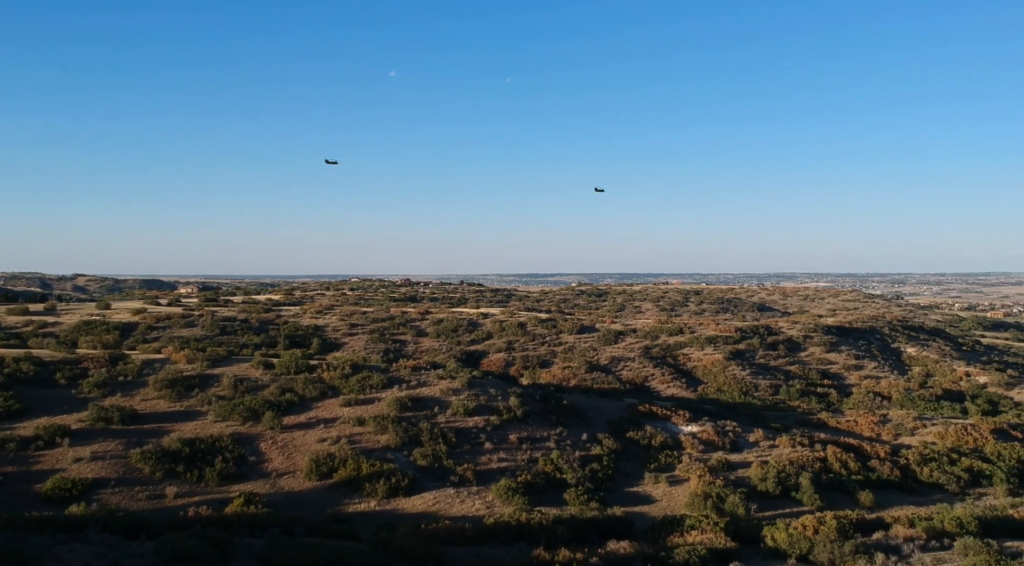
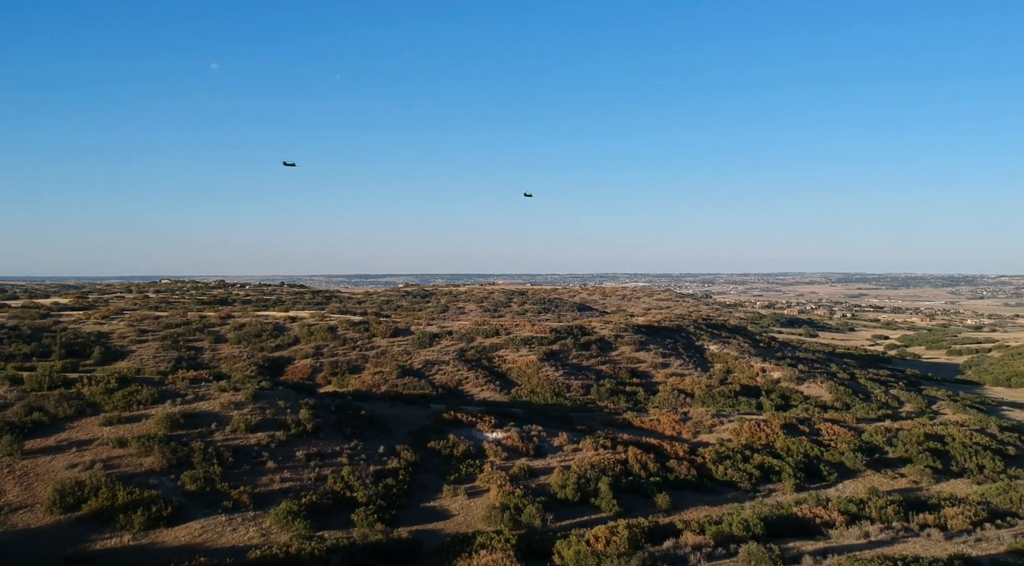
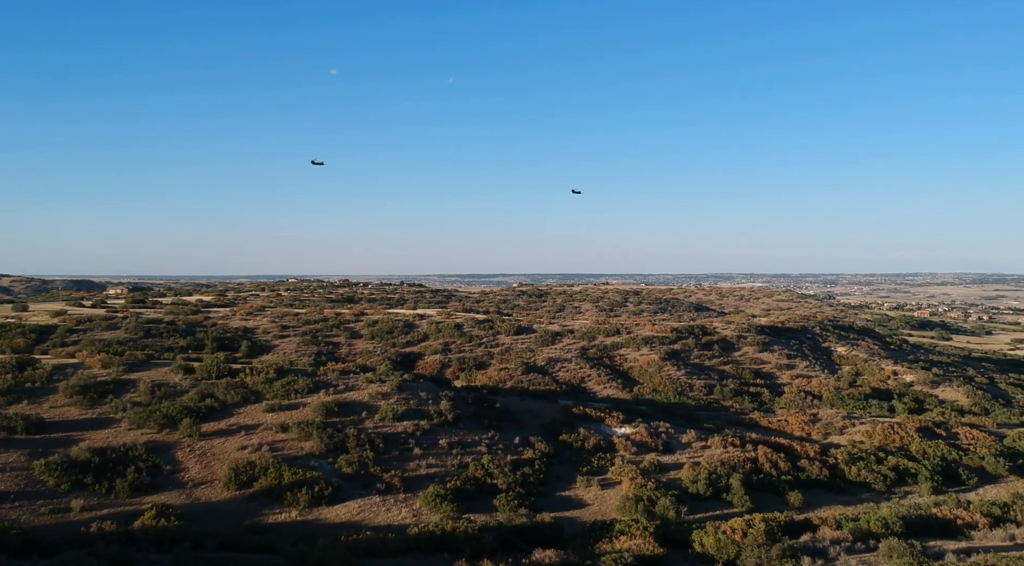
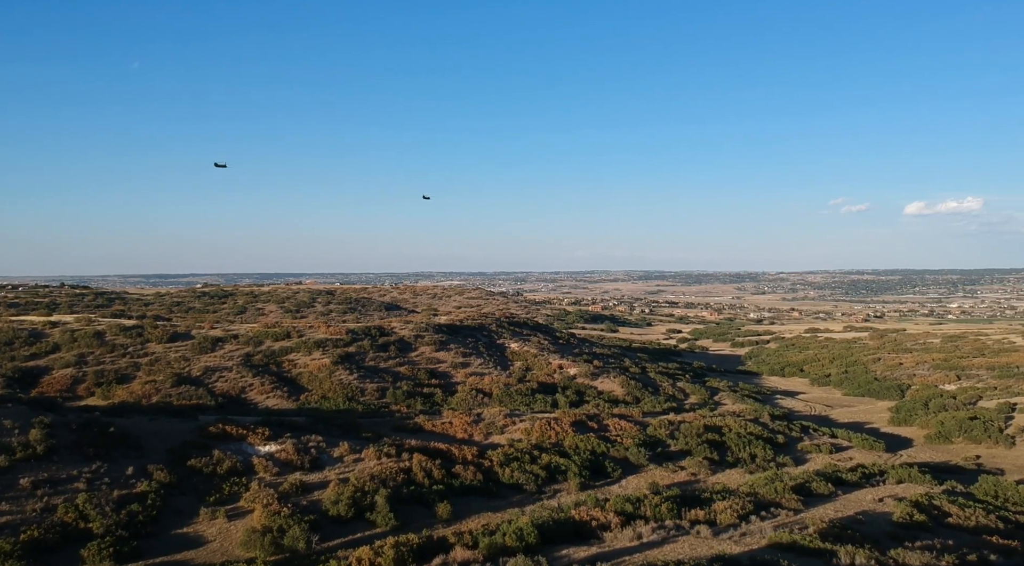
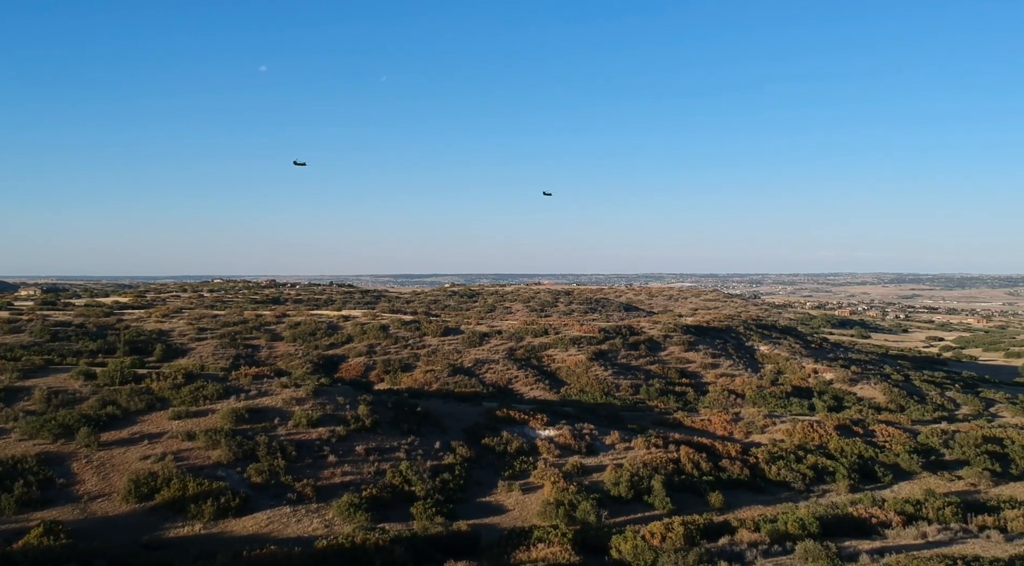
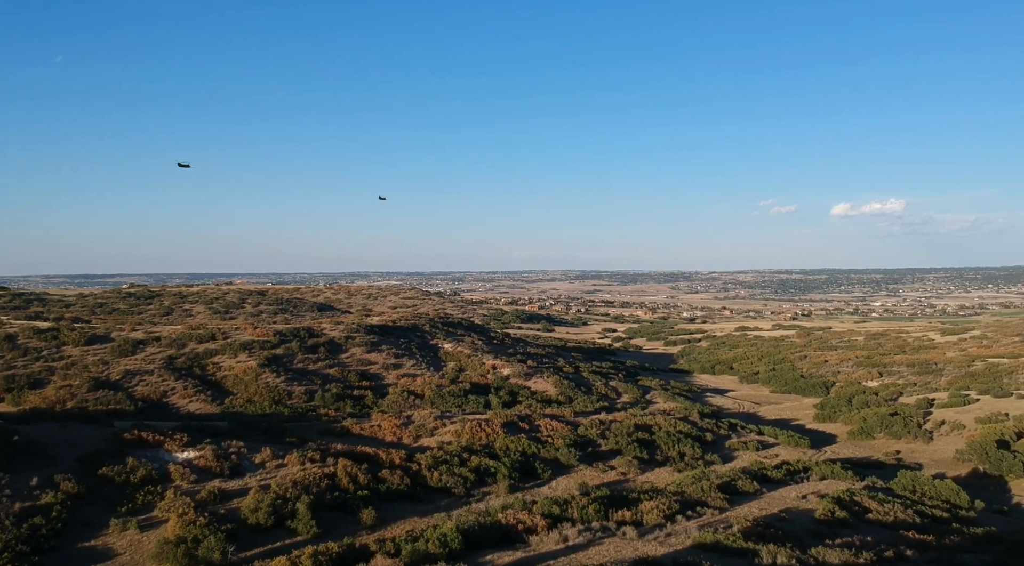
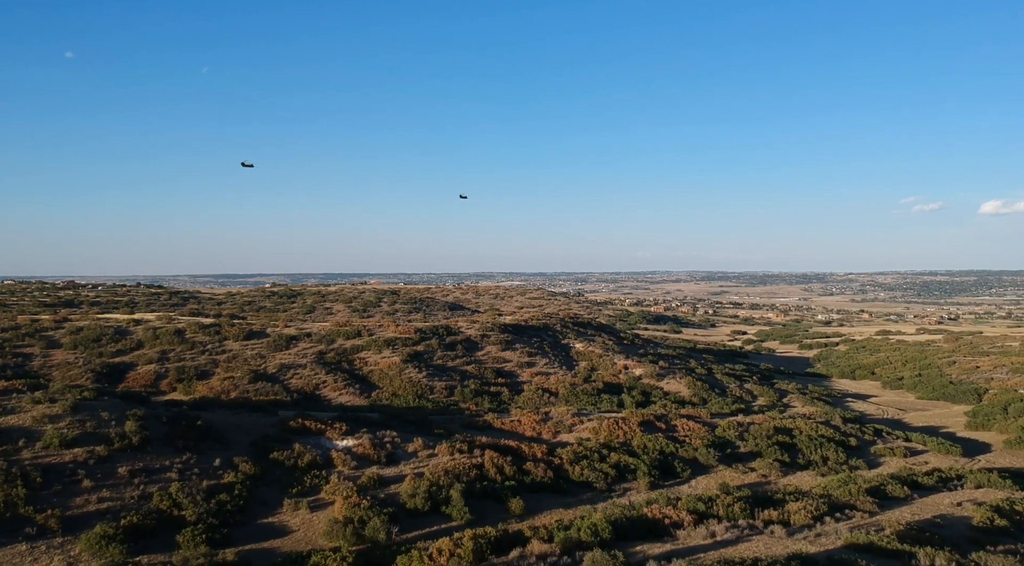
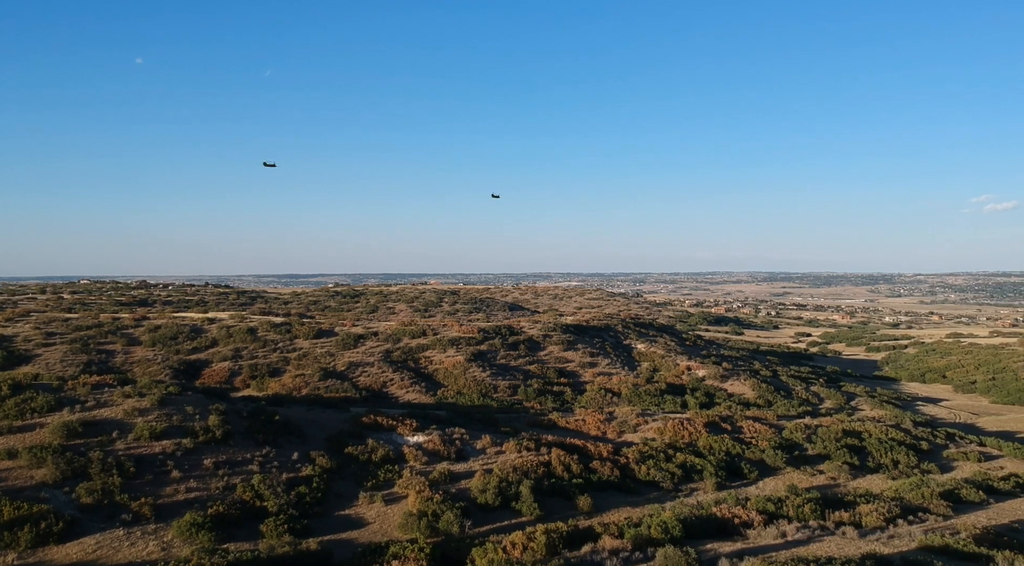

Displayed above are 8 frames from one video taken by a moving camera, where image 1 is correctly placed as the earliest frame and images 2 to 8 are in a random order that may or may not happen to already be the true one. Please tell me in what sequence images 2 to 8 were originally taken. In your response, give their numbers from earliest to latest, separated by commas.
3, 5, 2, 8, 7, 4, 6
